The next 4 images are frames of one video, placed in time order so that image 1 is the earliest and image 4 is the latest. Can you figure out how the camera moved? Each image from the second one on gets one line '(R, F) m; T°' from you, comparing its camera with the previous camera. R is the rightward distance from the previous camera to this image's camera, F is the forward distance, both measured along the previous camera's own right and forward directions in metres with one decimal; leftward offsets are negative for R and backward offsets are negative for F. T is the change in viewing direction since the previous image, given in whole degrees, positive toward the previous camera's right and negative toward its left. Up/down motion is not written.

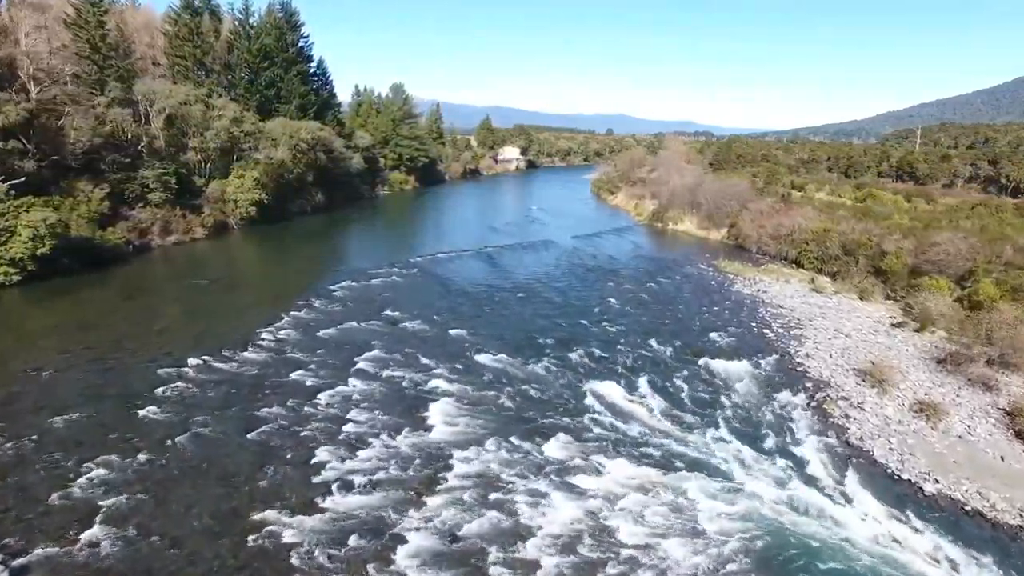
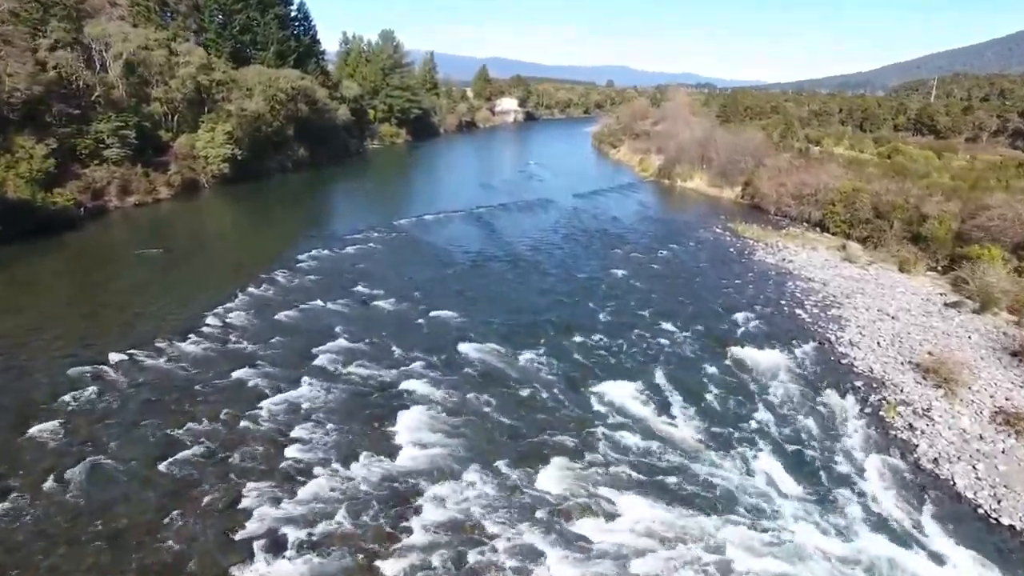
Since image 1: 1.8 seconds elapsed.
(+0.2, +3.6) m; 0°
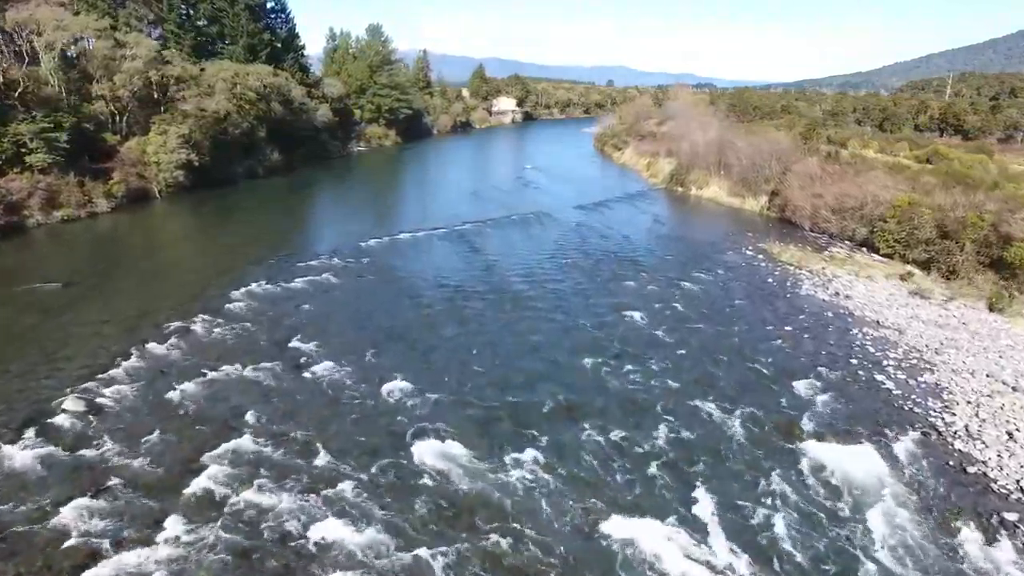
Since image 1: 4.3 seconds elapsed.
(+0.4, +5.5) m; 0°
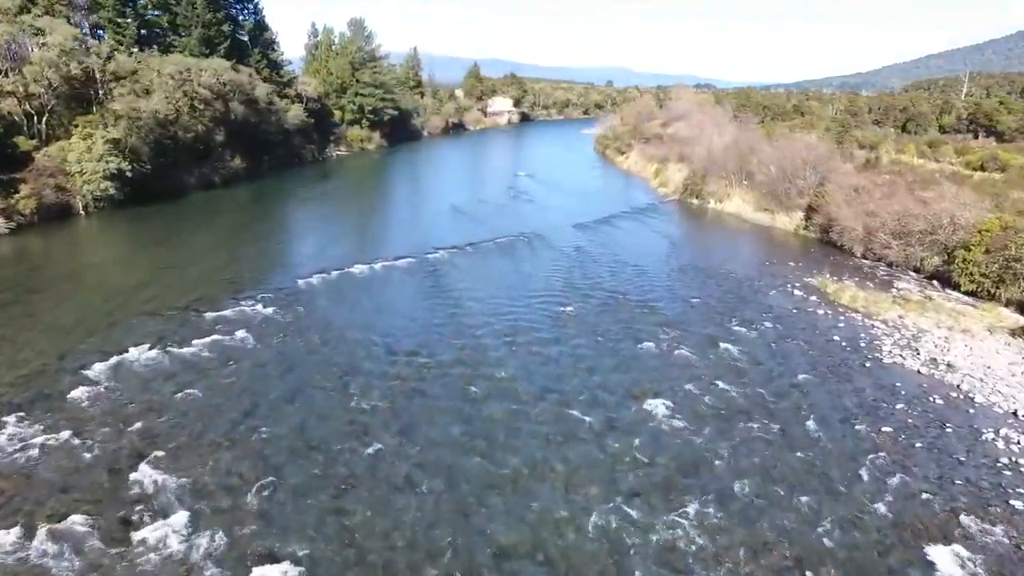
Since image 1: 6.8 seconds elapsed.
(+0.6, +6.3) m; 0°
